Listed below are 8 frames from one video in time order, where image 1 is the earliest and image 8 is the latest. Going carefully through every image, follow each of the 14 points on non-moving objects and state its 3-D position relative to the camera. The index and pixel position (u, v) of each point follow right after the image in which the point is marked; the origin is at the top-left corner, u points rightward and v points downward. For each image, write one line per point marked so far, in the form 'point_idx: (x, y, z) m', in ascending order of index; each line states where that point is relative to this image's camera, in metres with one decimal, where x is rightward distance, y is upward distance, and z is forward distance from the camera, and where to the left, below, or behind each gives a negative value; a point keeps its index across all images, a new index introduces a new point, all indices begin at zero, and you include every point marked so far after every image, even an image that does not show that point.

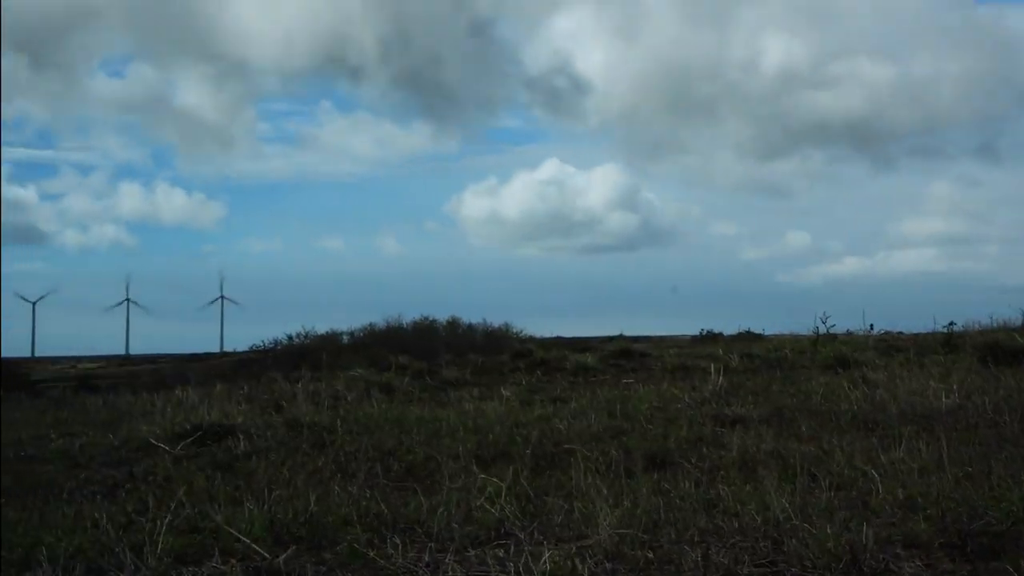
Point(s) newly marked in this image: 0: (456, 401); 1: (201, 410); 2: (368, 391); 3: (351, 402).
0: (-0.5, -1.0, +13.6) m
1: (-2.7, -1.1, +13.6) m
2: (-1.3, -0.9, +14.0) m
3: (-1.4, -1.0, +13.6) m
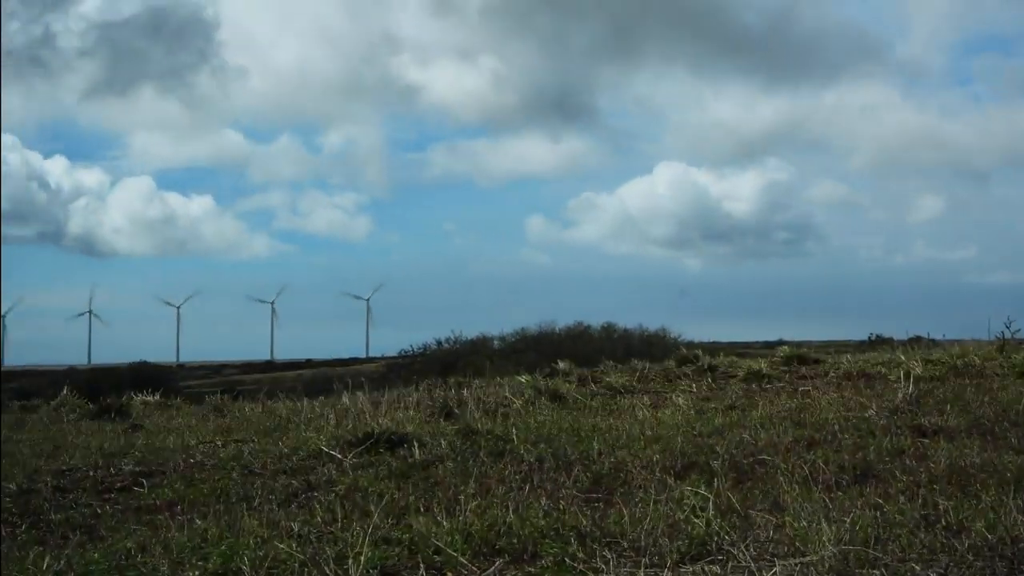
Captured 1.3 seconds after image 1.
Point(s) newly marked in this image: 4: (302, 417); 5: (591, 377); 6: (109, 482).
0: (+1.0, -1.0, +13.2) m
1: (-1.2, -1.1, +13.3) m
2: (+0.2, -1.0, +13.6) m
3: (+0.1, -1.0, +13.3) m
4: (-1.9, -1.1, +13.8) m
5: (+0.7, -0.8, +14.5) m
6: (-3.2, -1.5, +12.2) m
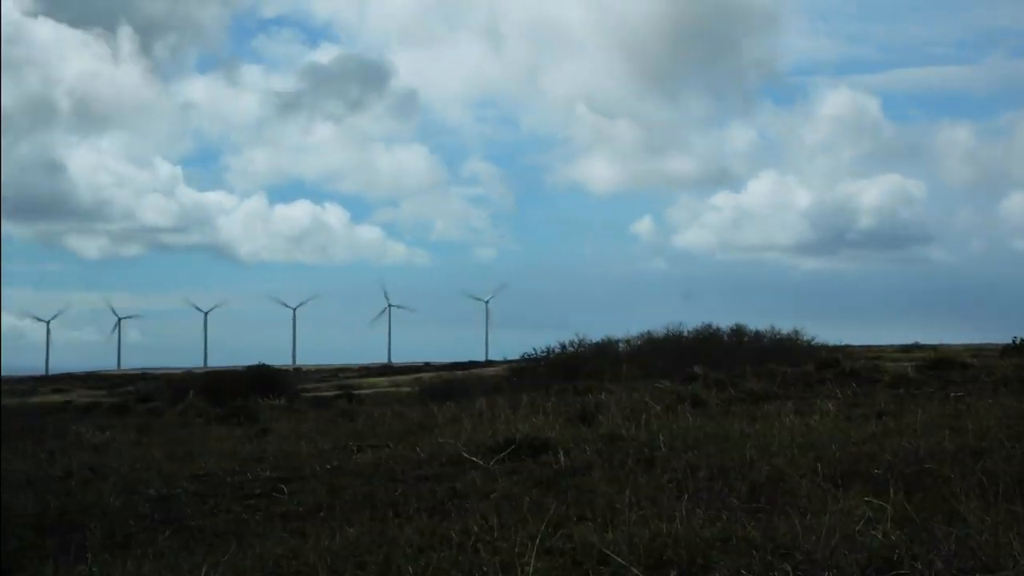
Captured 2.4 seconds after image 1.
0: (+2.2, -1.0, +12.8) m
1: (-0.1, -1.1, +13.0) m
2: (+1.4, -1.0, +13.3) m
3: (+1.3, -1.1, +12.9) m
4: (-0.7, -1.2, +13.5) m
5: (+2.0, -0.9, +14.1) m
6: (-2.0, -1.6, +12.0) m
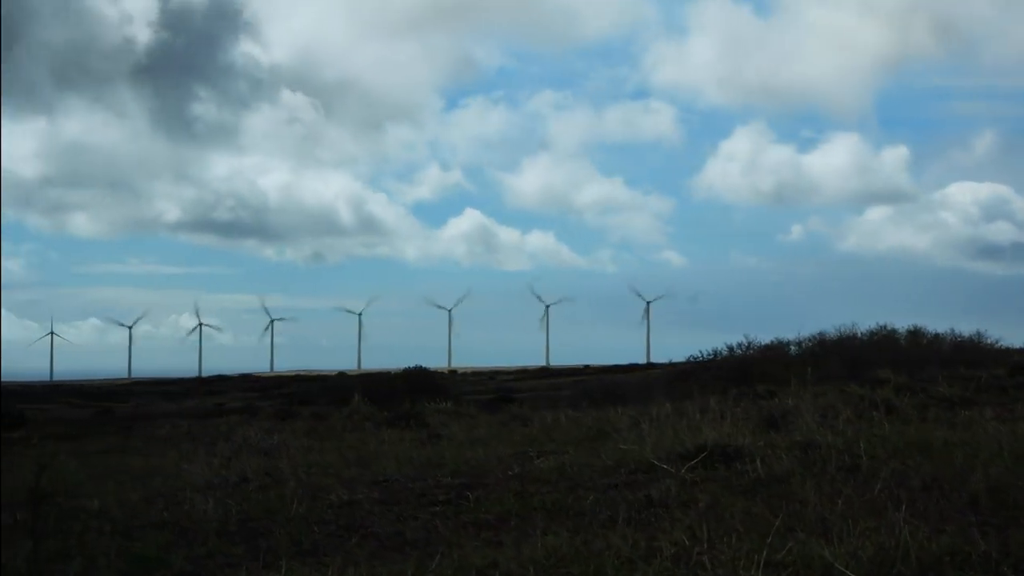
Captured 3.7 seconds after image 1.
0: (+3.6, -1.0, +12.2) m
1: (+1.4, -1.1, +12.6) m
2: (+2.9, -1.0, +12.7) m
3: (+2.7, -1.1, +12.3) m
4: (+0.9, -1.2, +13.1) m
5: (+3.5, -0.9, +13.5) m
6: (-0.6, -1.6, +11.7) m
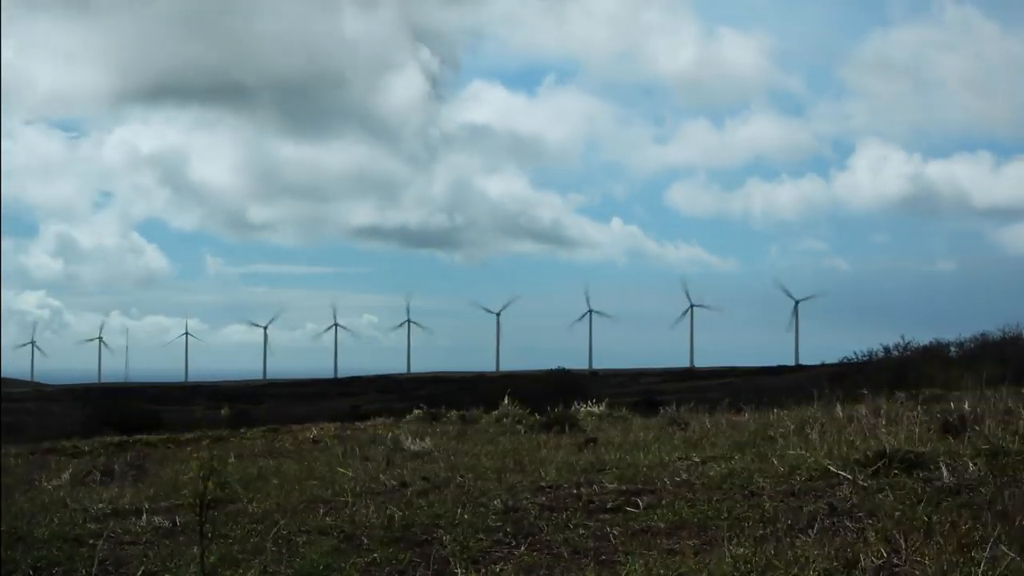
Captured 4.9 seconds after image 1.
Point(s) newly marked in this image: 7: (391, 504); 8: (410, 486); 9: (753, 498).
0: (+4.9, -1.0, +11.6) m
1: (+2.7, -1.1, +12.1) m
2: (+4.2, -1.0, +12.1) m
3: (+4.0, -1.1, +11.8) m
4: (+2.2, -1.2, +12.6) m
5: (+4.9, -0.8, +12.9) m
6: (+0.6, -1.6, +11.3) m
7: (-0.9, -1.6, +11.6) m
8: (-0.8, -1.5, +12.1) m
9: (+1.7, -1.5, +11.0) m
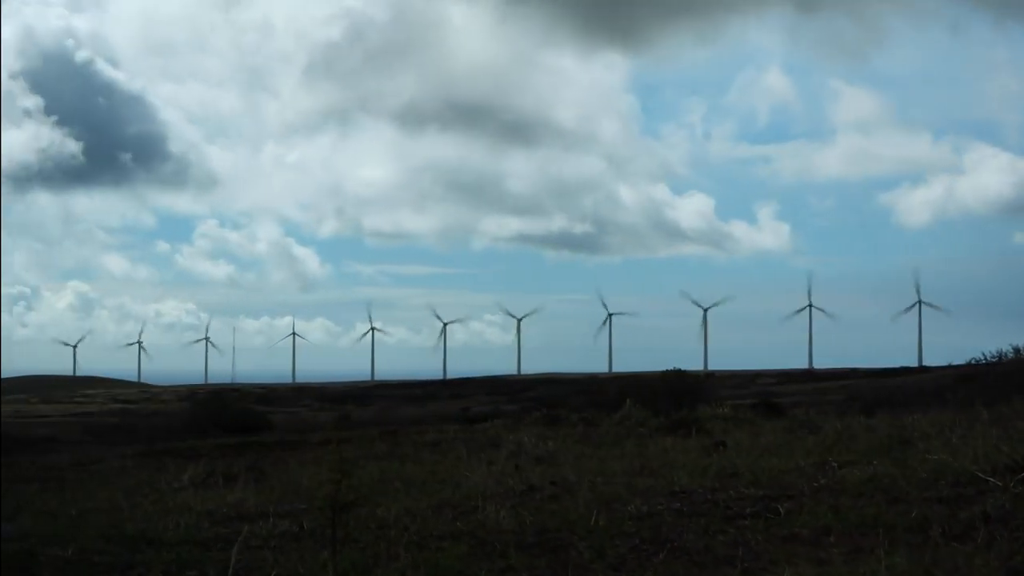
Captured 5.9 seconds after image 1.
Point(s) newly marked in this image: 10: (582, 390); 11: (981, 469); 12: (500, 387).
0: (+5.9, -1.0, +11.1) m
1: (+3.7, -1.1, +11.7) m
2: (+5.2, -1.0, +11.6) m
3: (+5.0, -1.0, +11.3) m
4: (+3.2, -1.2, +12.3) m
5: (+5.9, -0.8, +12.4) m
6: (+1.6, -1.6, +11.0) m
7: (+0.1, -1.6, +11.3) m
8: (+0.2, -1.5, +11.8) m
9: (+2.6, -1.5, +10.6) m
10: (+0.7, -1.1, +17.2) m
11: (+3.3, -1.3, +11.0) m
12: (-0.2, -1.1, +18.8) m
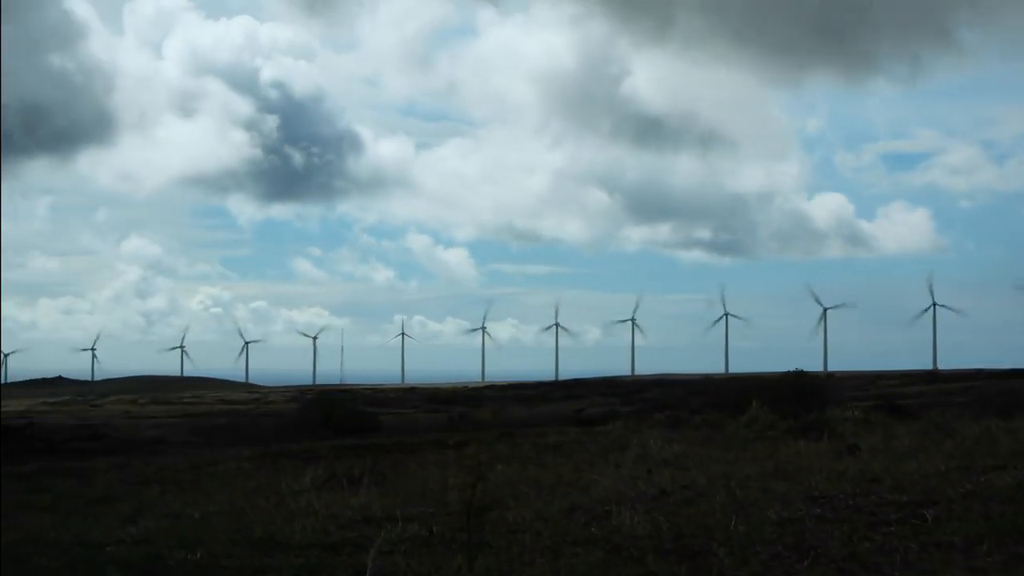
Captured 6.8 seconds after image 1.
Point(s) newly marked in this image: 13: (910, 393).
0: (+6.8, -1.0, +10.5) m
1: (+4.7, -1.1, +11.2) m
2: (+6.2, -1.0, +11.1) m
3: (+5.9, -1.0, +10.8) m
4: (+4.2, -1.1, +11.8) m
5: (+6.9, -0.8, +11.8) m
6: (+2.5, -1.5, +10.7) m
7: (+1.0, -1.6, +11.1) m
8: (+1.2, -1.5, +11.5) m
9: (+3.6, -1.5, +10.2) m
10: (+2.0, -1.1, +16.9) m
11: (+4.2, -1.3, +10.6) m
12: (+1.1, -1.1, +18.5) m
13: (+4.3, -1.0, +16.8) m
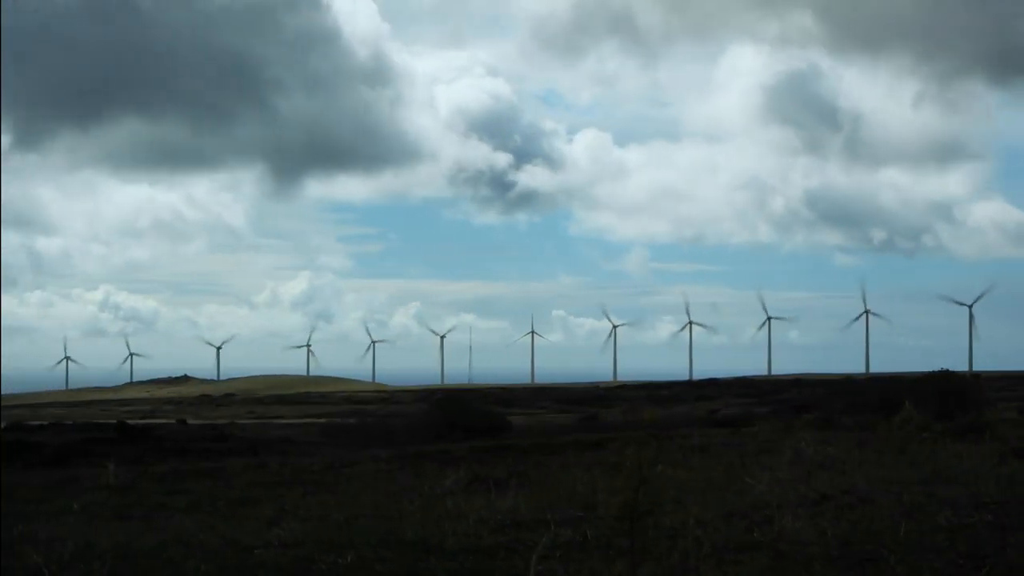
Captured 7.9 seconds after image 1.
0: (+7.9, -1.0, +9.9) m
1: (+5.8, -1.1, +10.7) m
2: (+7.2, -0.9, +10.5) m
3: (+7.0, -1.0, +10.2) m
4: (+5.3, -1.1, +11.3) m
5: (+8.0, -0.8, +11.1) m
6: (+3.6, -1.5, +10.3) m
7: (+2.1, -1.6, +10.8) m
8: (+2.3, -1.5, +11.2) m
9: (+4.6, -1.4, +9.7) m
10: (+3.4, -1.1, +16.5) m
11: (+5.3, -1.2, +10.1) m
12: (+2.7, -1.1, +18.2) m
13: (+5.7, -0.9, +16.3) m
